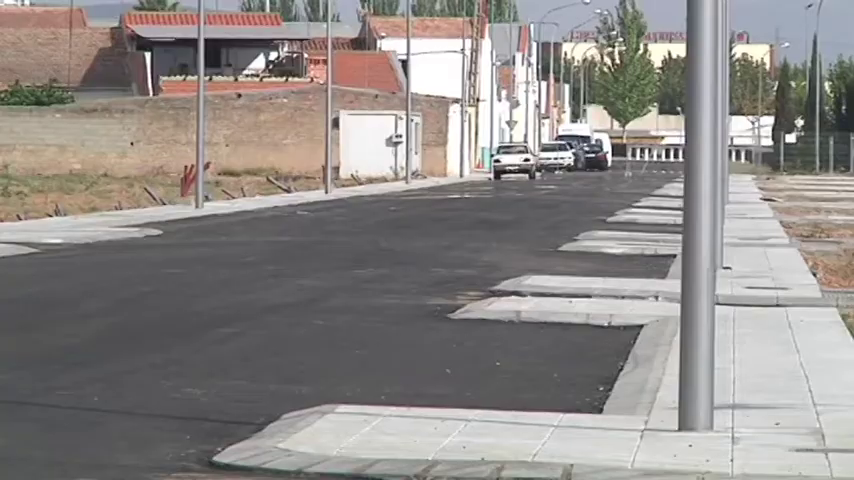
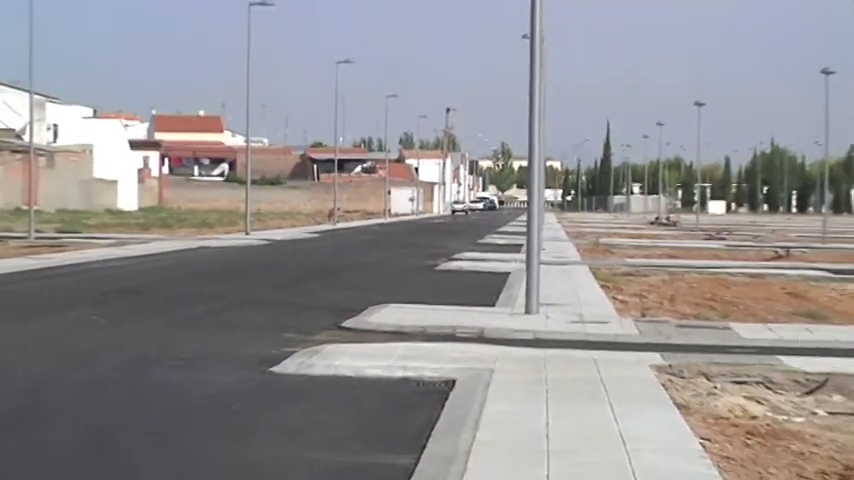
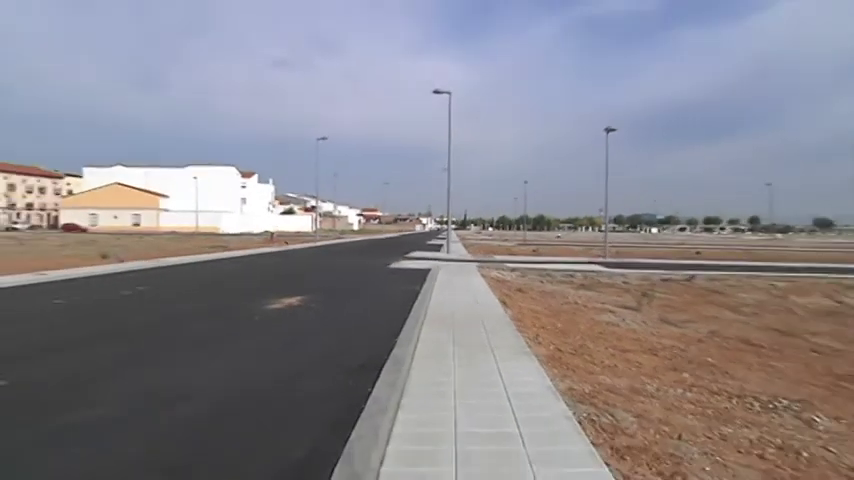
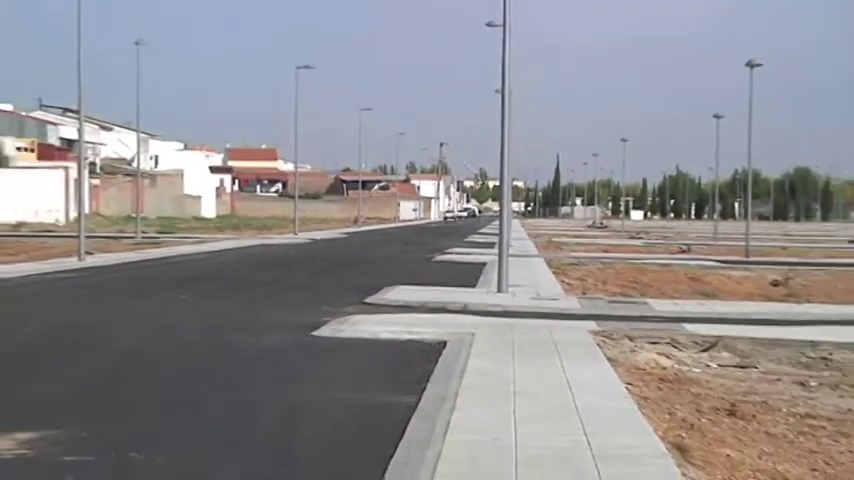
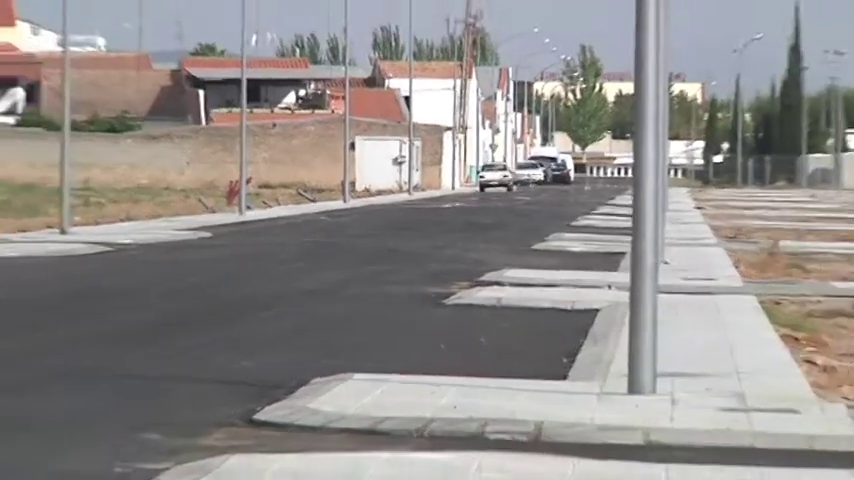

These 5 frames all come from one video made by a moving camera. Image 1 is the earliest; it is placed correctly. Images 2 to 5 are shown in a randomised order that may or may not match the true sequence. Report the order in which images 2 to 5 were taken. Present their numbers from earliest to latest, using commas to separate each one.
5, 2, 4, 3
